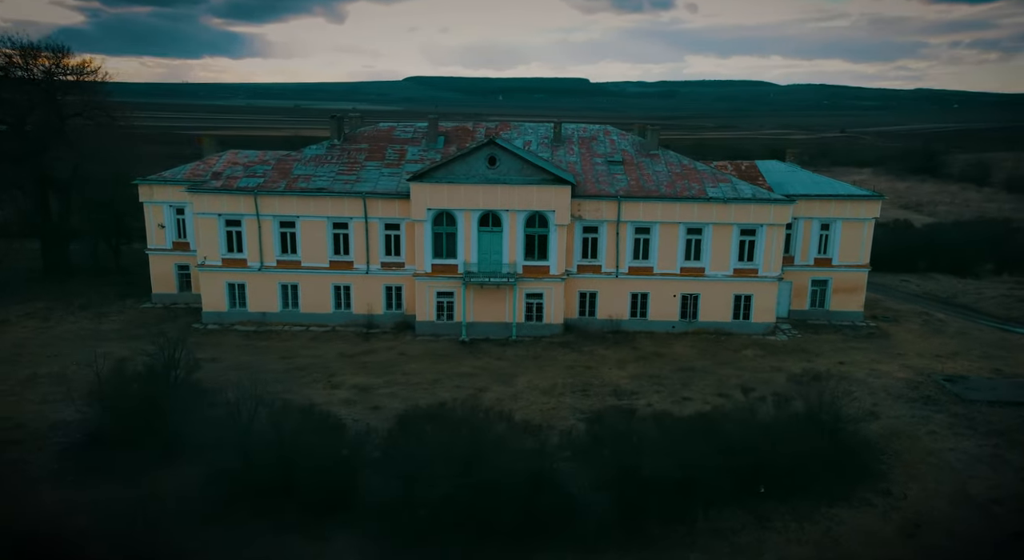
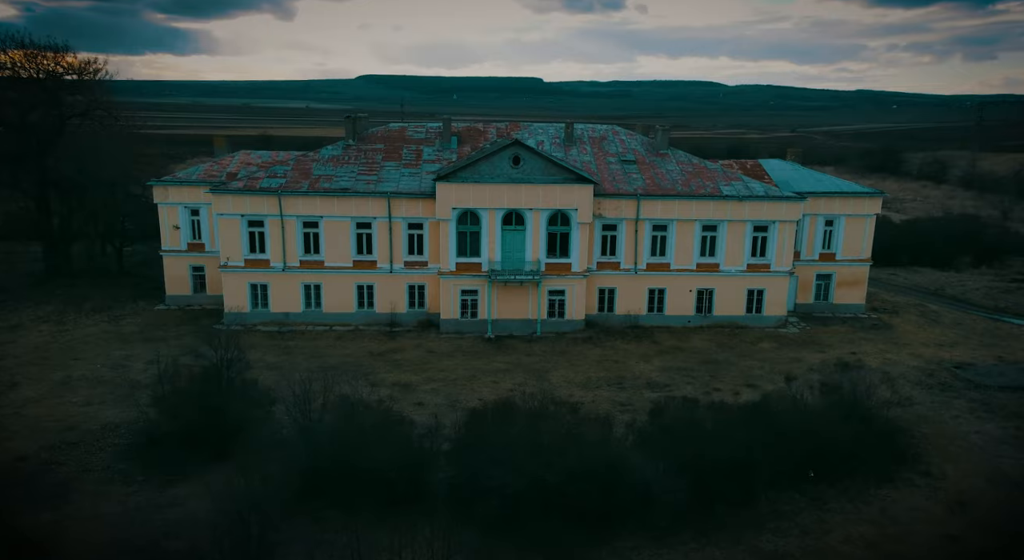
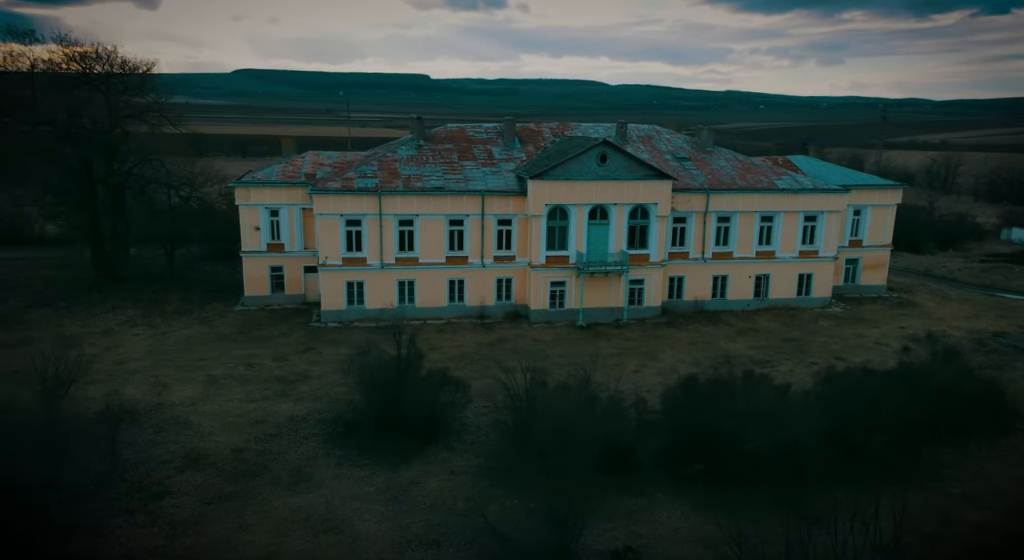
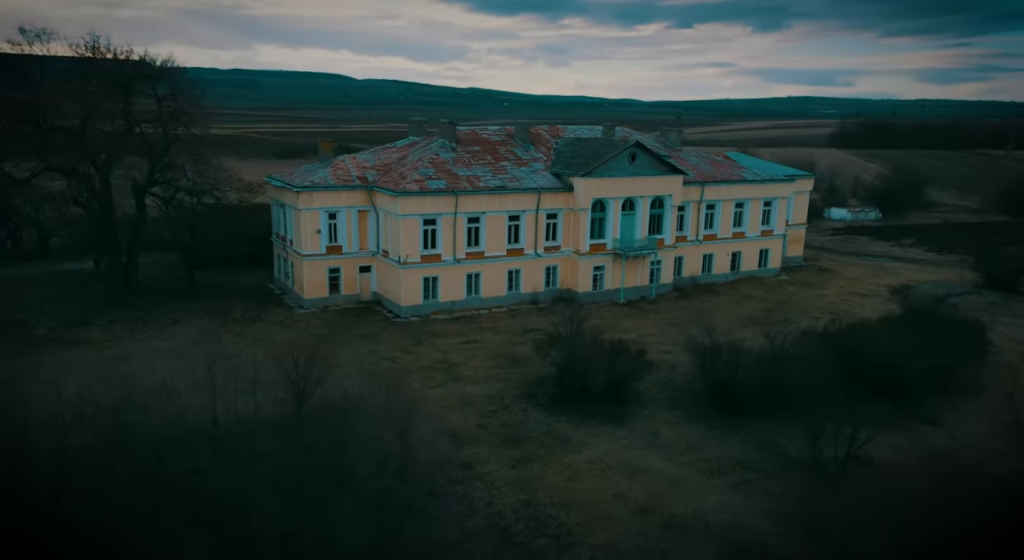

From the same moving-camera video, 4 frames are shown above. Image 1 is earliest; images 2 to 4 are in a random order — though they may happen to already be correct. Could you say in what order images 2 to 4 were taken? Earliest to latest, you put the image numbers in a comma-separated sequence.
2, 3, 4
